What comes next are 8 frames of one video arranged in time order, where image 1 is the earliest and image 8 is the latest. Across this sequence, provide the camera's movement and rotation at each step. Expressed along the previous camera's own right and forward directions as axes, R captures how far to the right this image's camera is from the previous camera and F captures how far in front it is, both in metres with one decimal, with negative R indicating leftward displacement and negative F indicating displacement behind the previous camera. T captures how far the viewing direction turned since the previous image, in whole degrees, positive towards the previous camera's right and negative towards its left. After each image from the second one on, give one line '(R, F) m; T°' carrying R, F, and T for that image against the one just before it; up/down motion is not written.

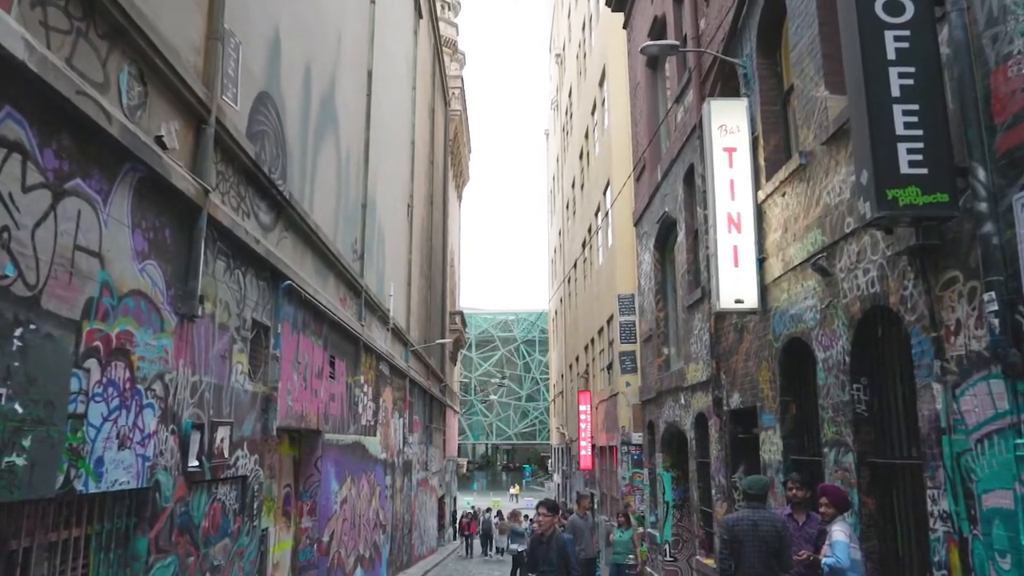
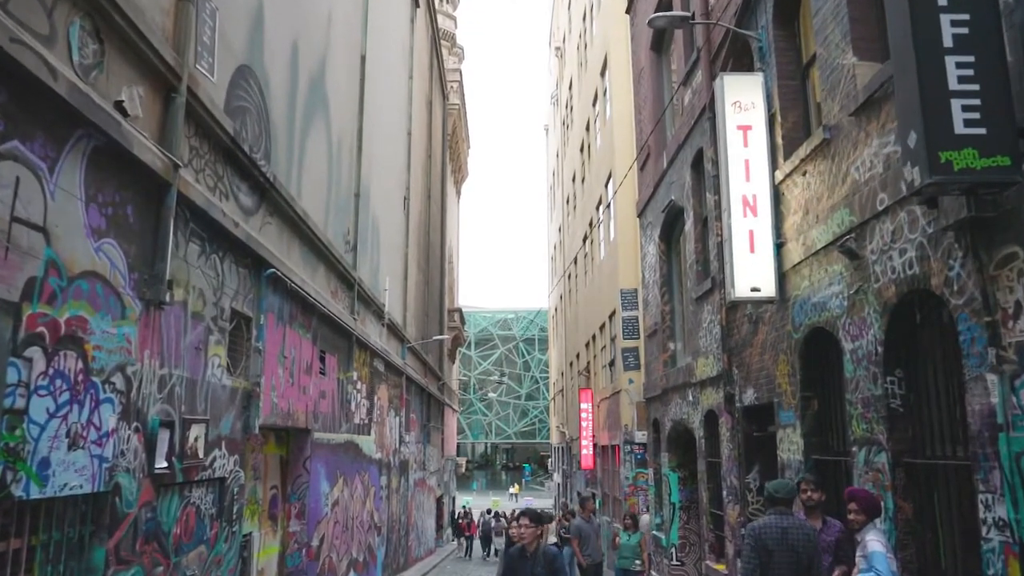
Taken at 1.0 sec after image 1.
(0.0, +0.5) m; 0°
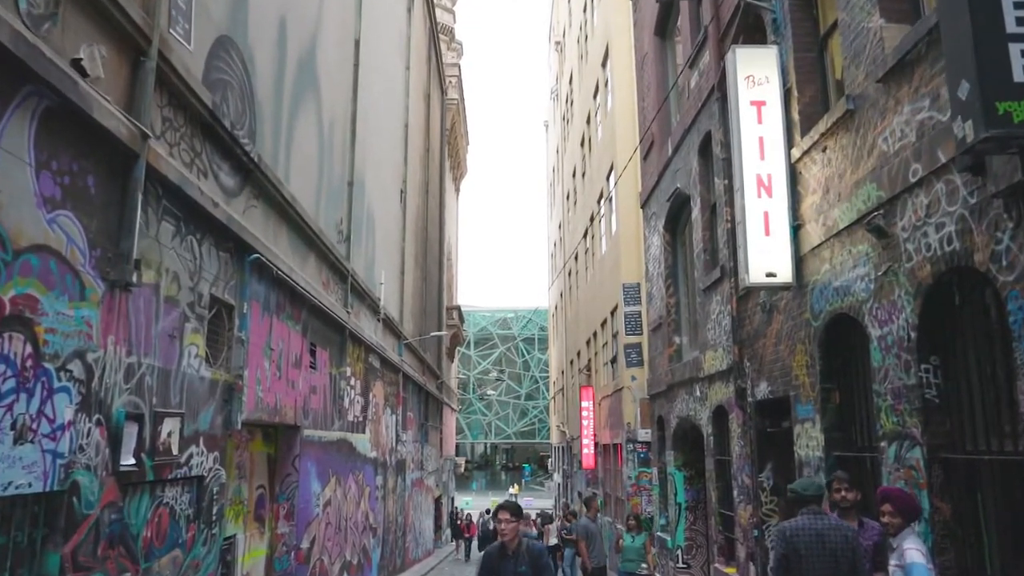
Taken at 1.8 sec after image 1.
(0.0, +0.5) m; 0°
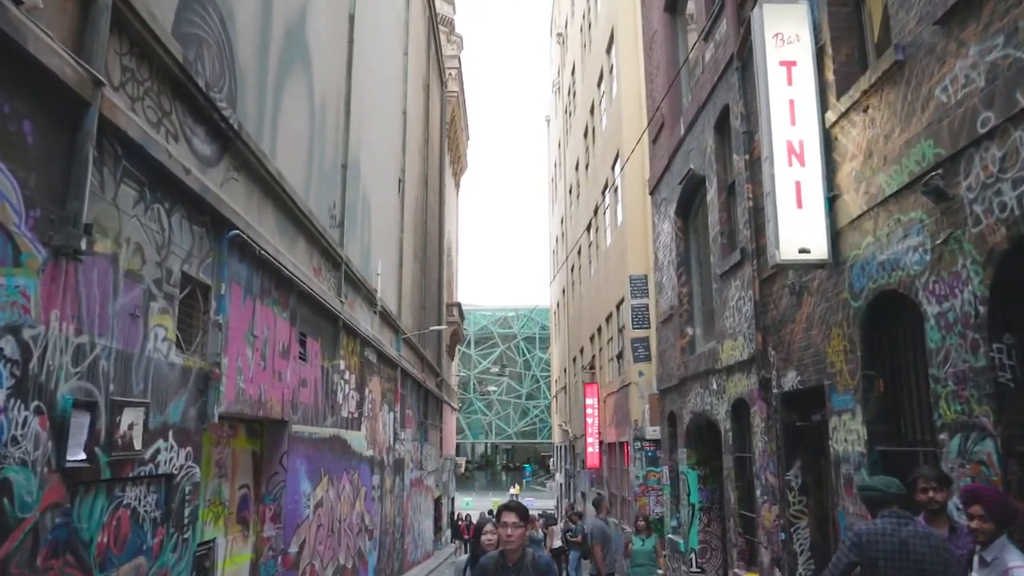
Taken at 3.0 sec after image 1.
(0.0, +0.7) m; 0°
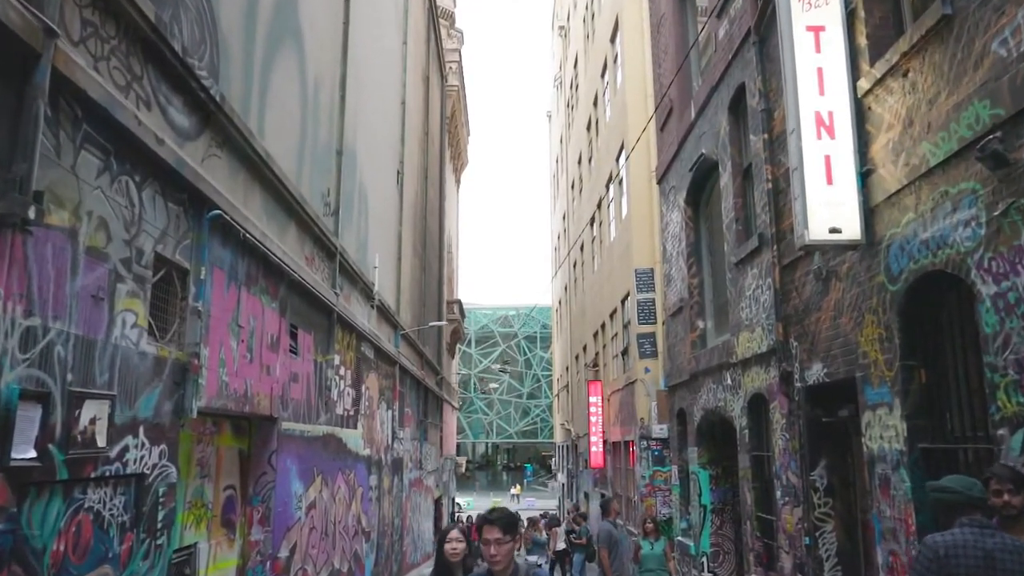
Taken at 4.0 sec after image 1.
(0.0, +0.5) m; 0°
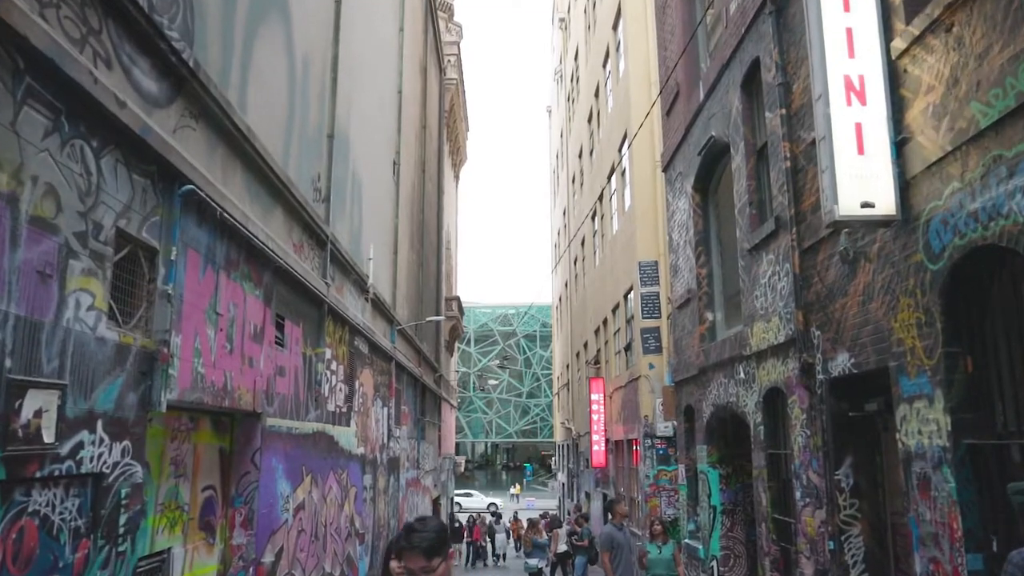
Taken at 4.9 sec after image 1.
(0.0, +0.5) m; 0°
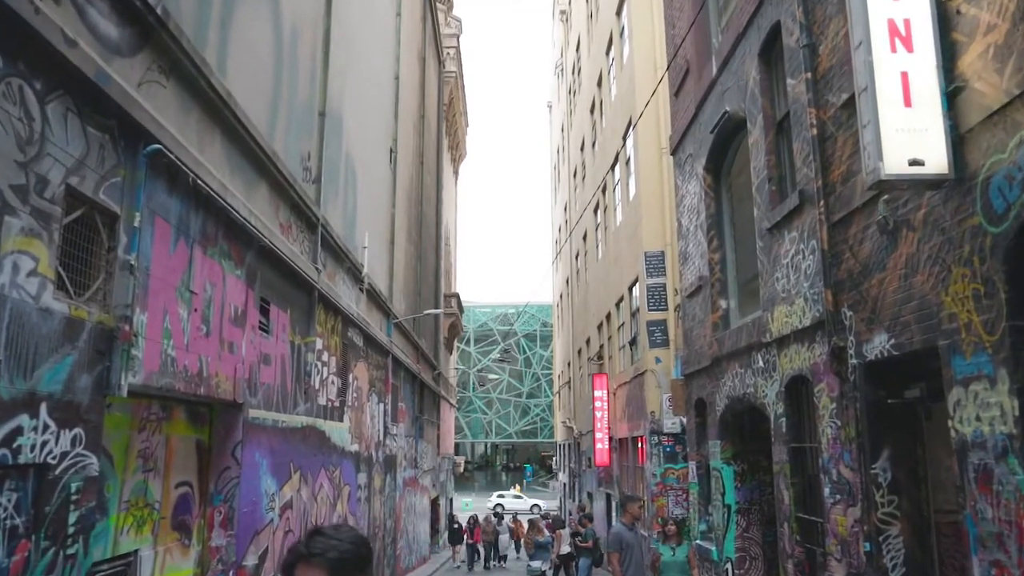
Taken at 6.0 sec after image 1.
(0.0, +0.6) m; 0°
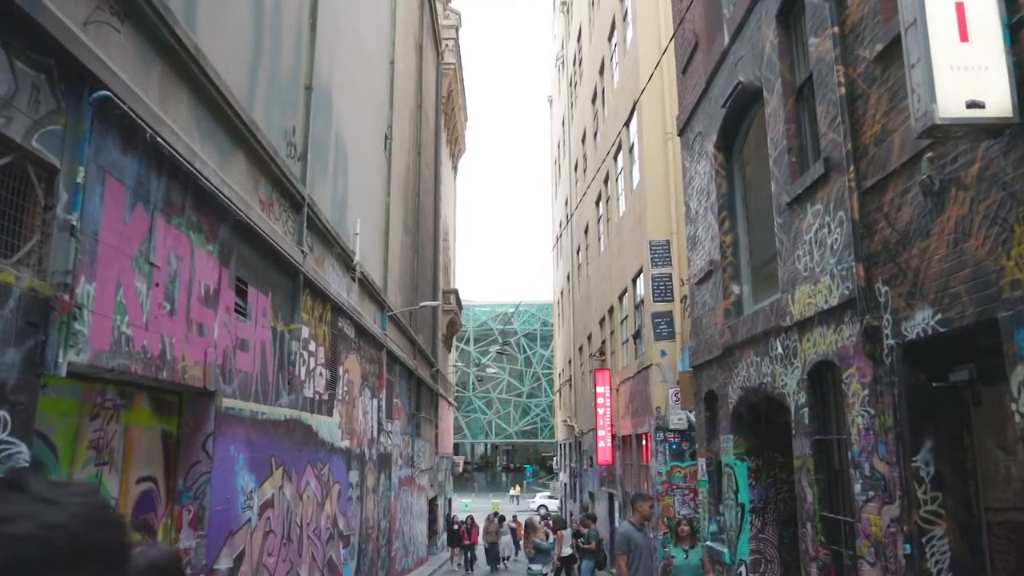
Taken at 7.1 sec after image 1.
(0.0, +0.6) m; 0°
